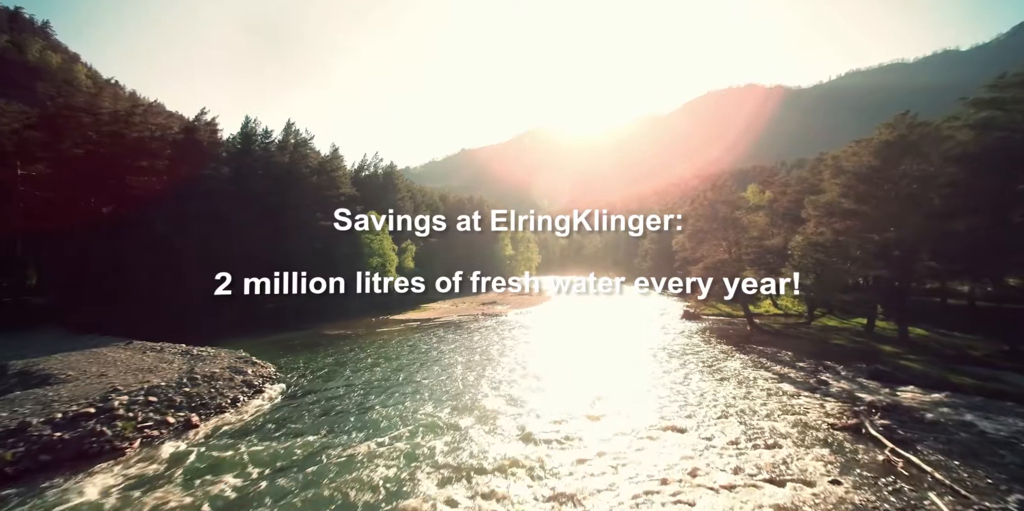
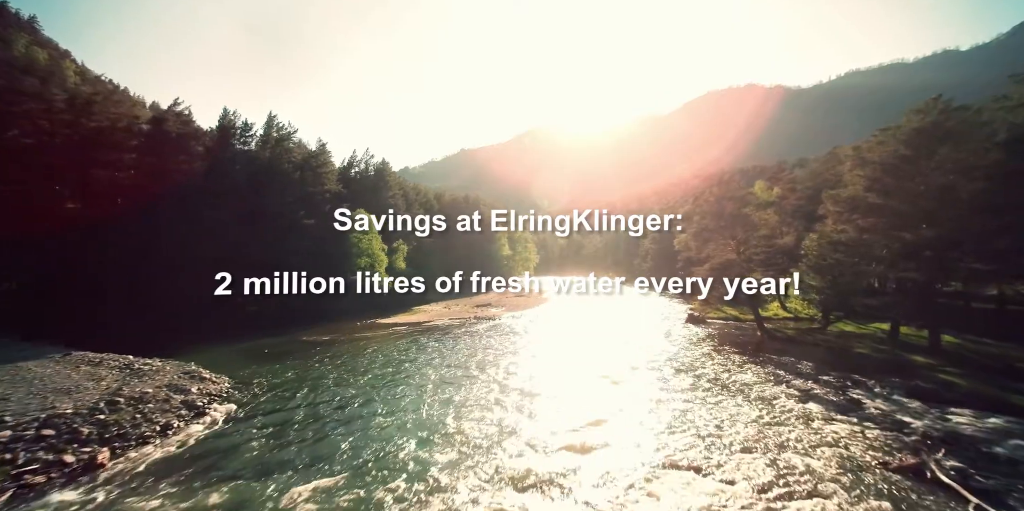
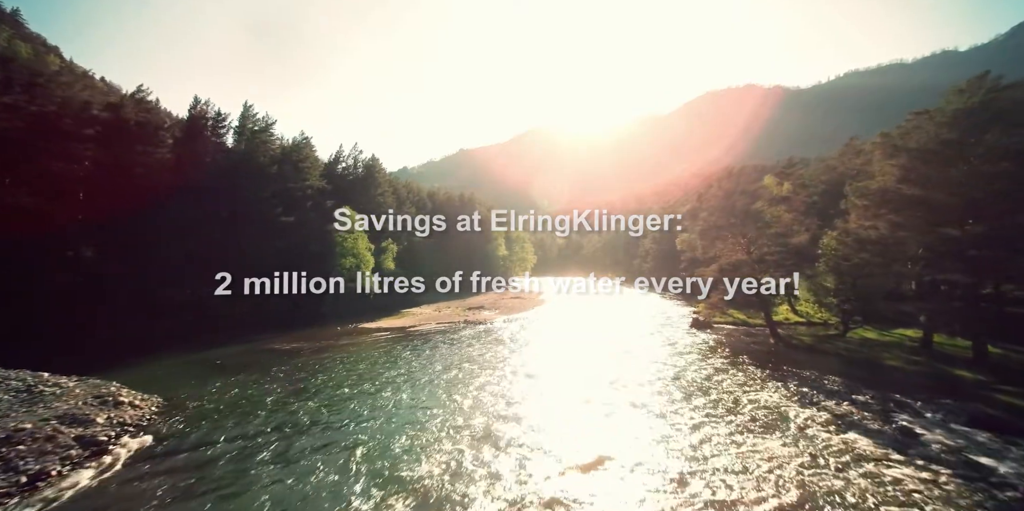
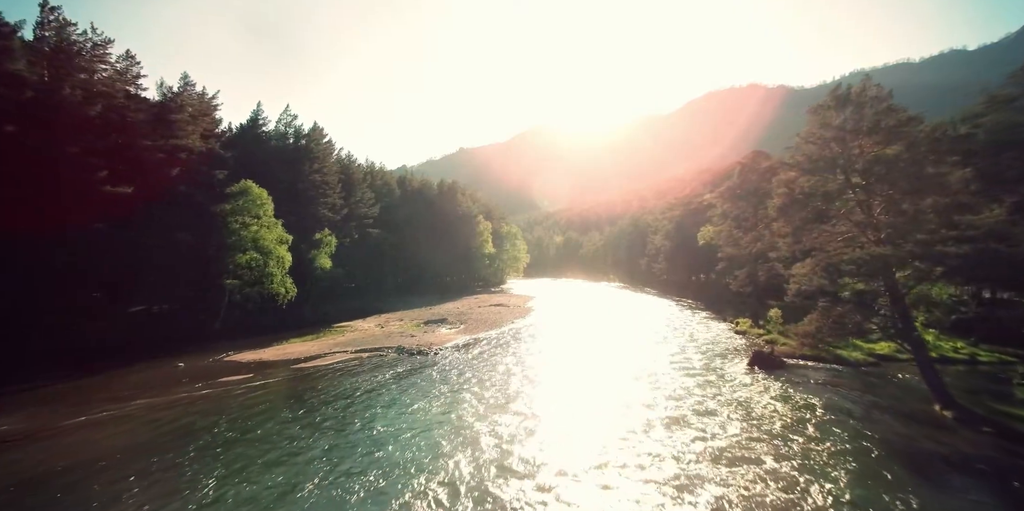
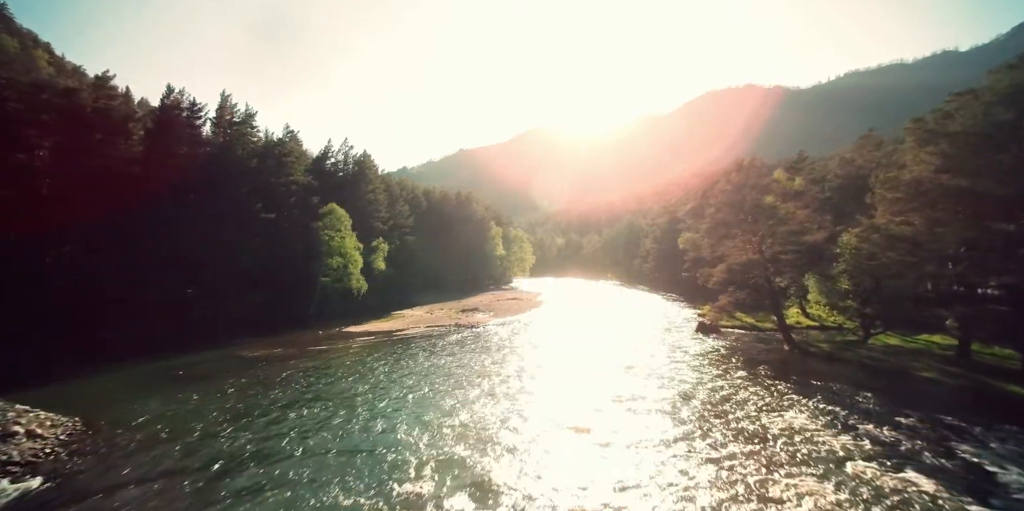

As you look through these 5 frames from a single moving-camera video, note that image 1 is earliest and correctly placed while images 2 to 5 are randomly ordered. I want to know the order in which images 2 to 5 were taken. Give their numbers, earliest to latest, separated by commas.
2, 3, 5, 4
